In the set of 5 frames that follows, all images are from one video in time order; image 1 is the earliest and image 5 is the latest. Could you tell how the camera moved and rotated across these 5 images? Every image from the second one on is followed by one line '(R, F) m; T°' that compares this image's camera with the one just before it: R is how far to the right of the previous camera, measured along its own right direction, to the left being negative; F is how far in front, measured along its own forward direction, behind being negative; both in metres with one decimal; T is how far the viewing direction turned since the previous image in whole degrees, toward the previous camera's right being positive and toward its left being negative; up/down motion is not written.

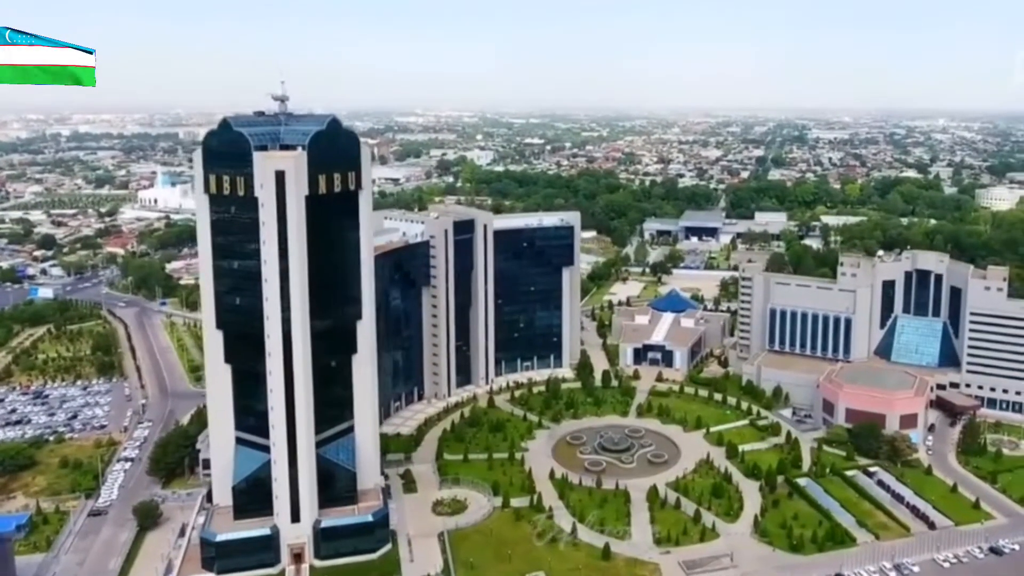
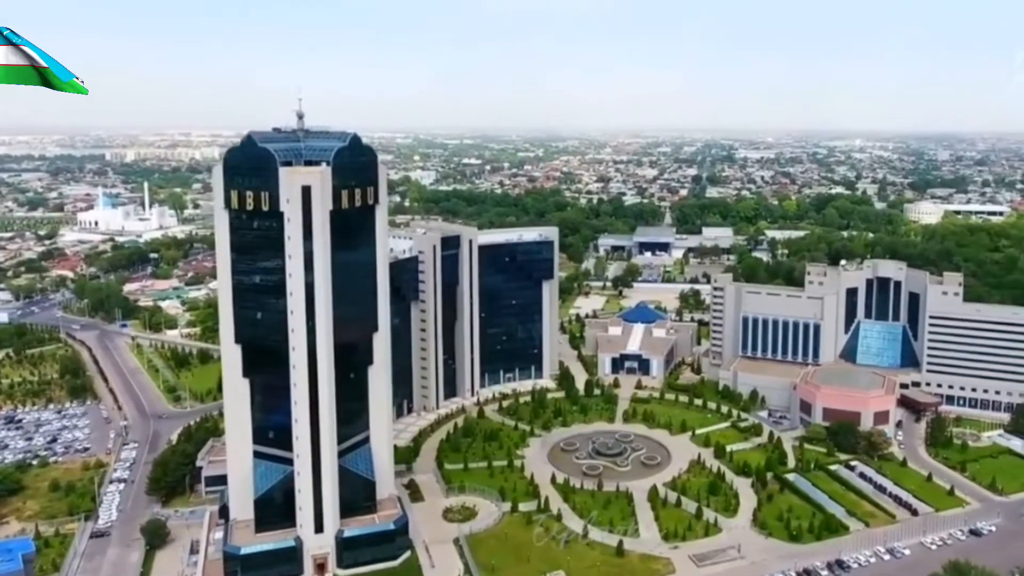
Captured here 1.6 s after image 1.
(-3.4, -1.1) m; +5°
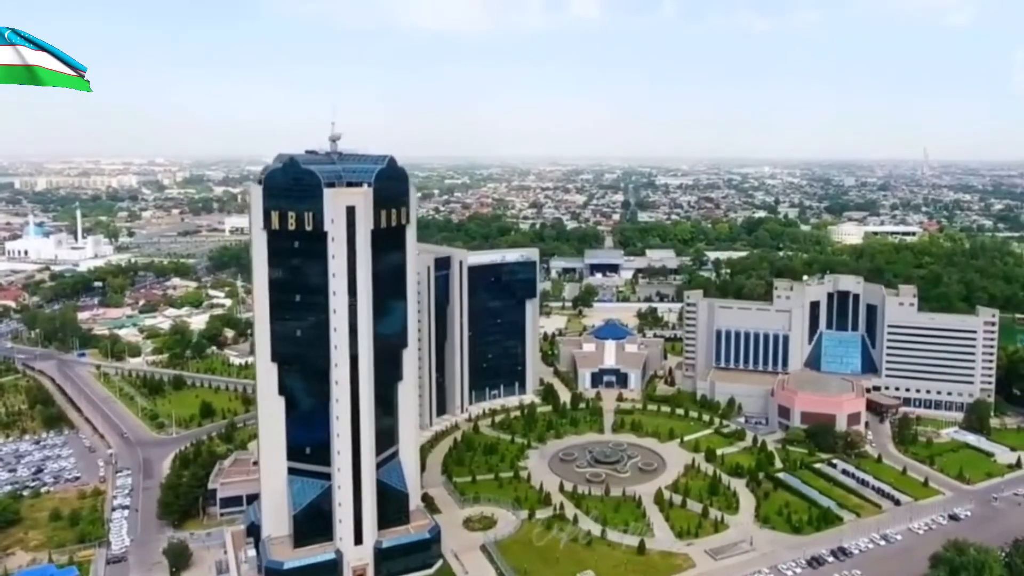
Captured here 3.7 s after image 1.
(-4.7, -1.5) m; +6°
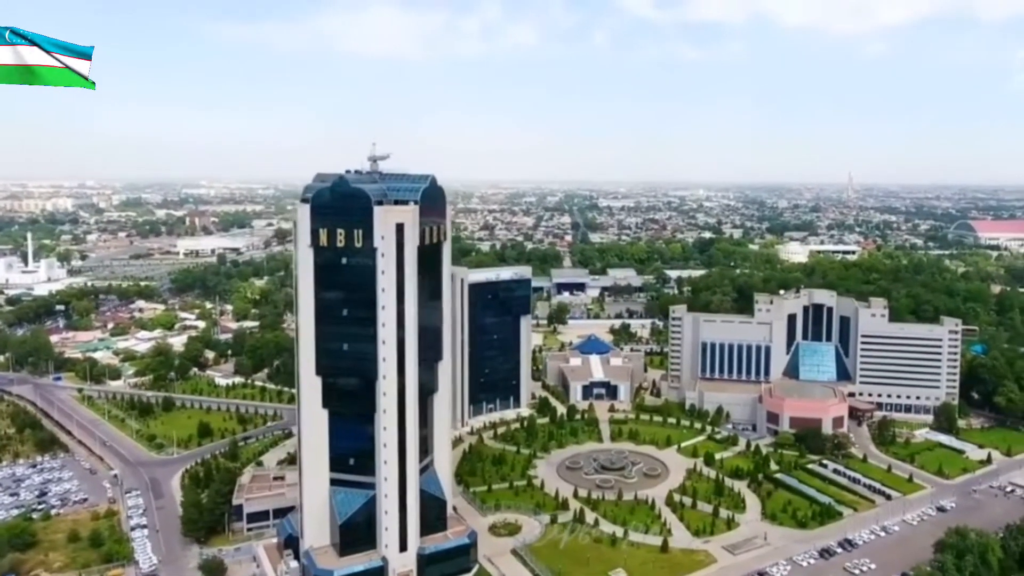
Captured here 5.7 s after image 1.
(-4.3, -1.5) m; +5°
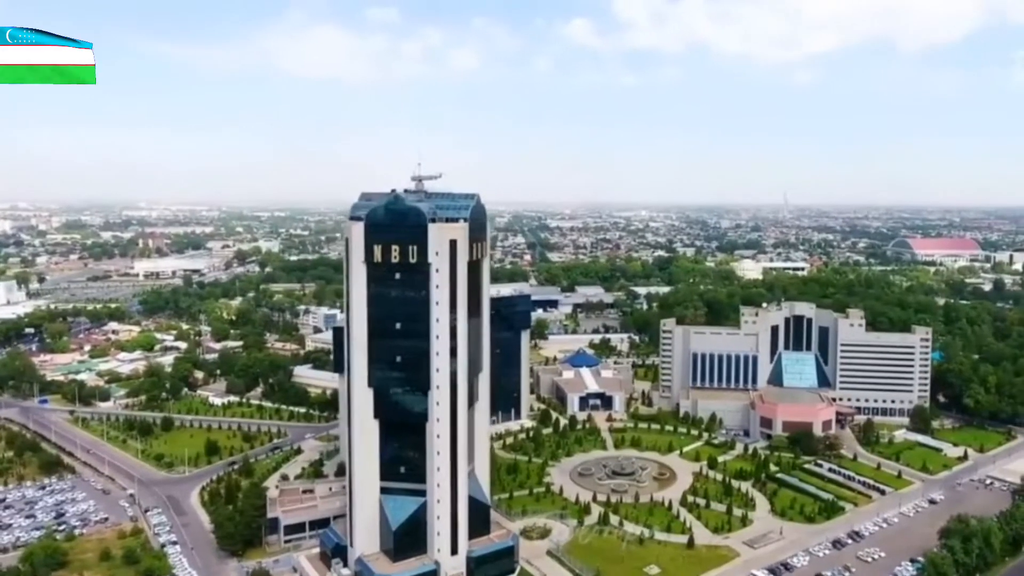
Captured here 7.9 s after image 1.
(-4.6, -1.7) m; +5°
